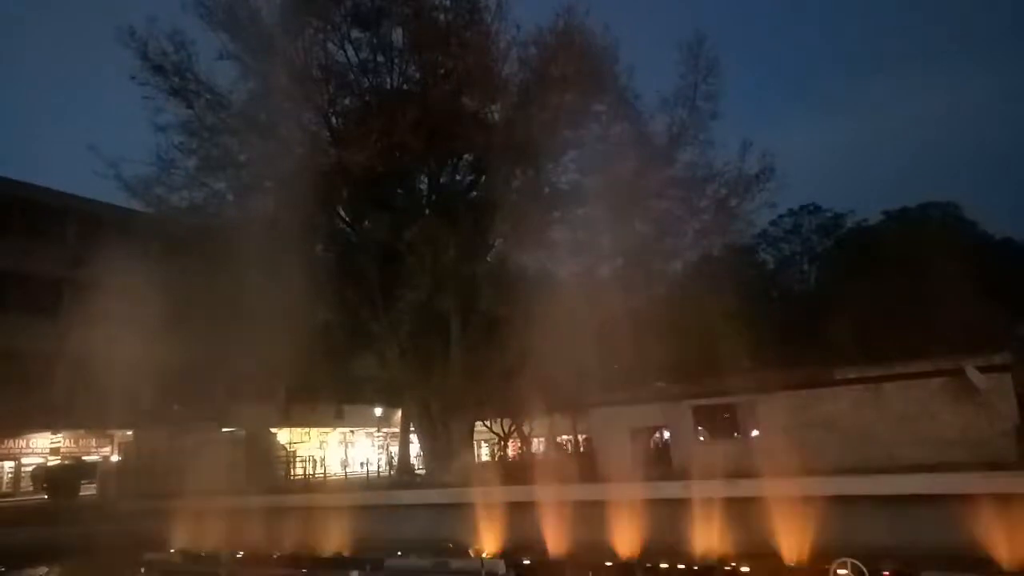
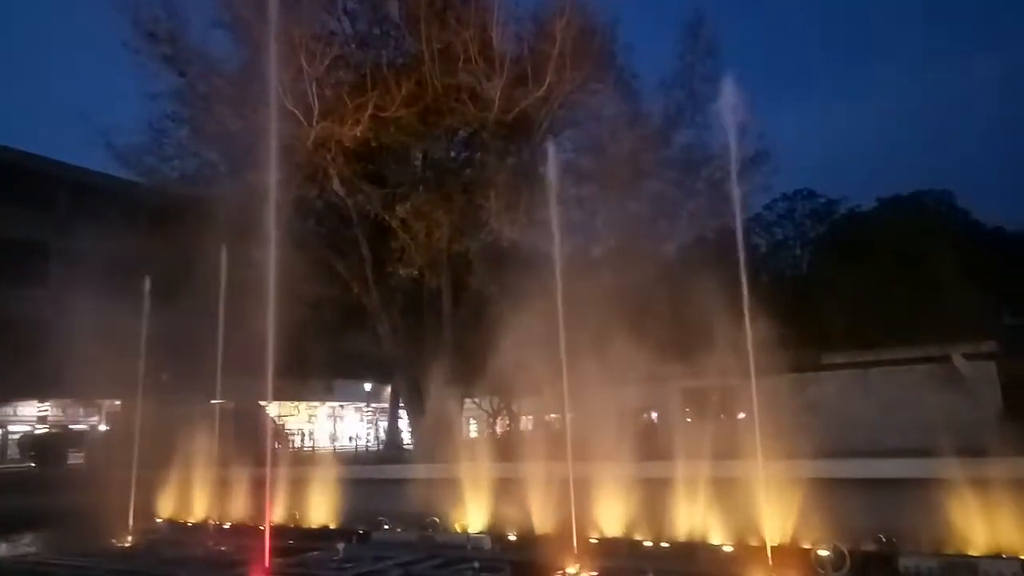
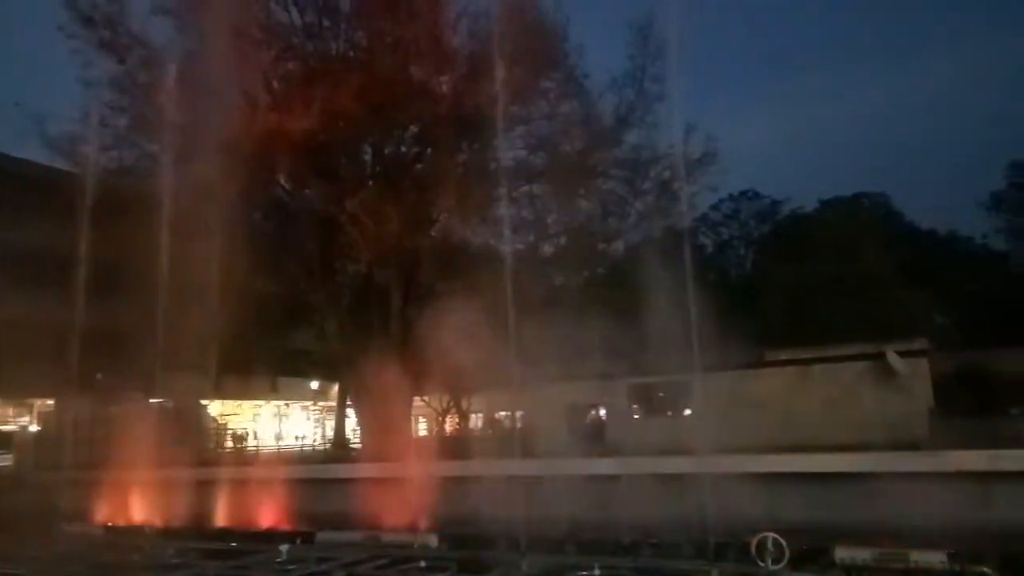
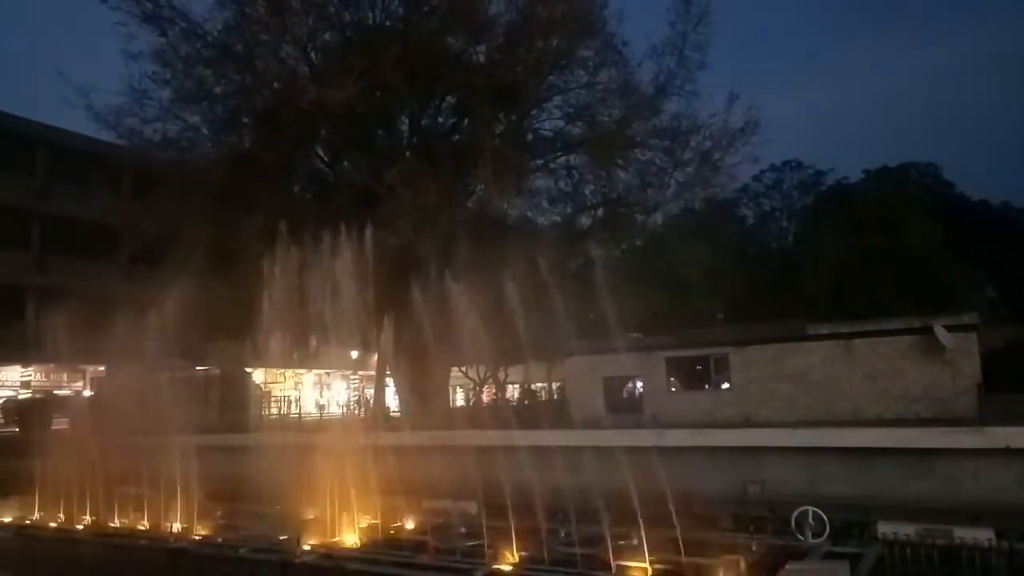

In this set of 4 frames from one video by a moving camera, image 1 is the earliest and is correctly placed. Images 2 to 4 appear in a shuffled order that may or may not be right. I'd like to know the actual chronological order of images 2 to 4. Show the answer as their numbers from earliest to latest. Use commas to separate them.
2, 3, 4
